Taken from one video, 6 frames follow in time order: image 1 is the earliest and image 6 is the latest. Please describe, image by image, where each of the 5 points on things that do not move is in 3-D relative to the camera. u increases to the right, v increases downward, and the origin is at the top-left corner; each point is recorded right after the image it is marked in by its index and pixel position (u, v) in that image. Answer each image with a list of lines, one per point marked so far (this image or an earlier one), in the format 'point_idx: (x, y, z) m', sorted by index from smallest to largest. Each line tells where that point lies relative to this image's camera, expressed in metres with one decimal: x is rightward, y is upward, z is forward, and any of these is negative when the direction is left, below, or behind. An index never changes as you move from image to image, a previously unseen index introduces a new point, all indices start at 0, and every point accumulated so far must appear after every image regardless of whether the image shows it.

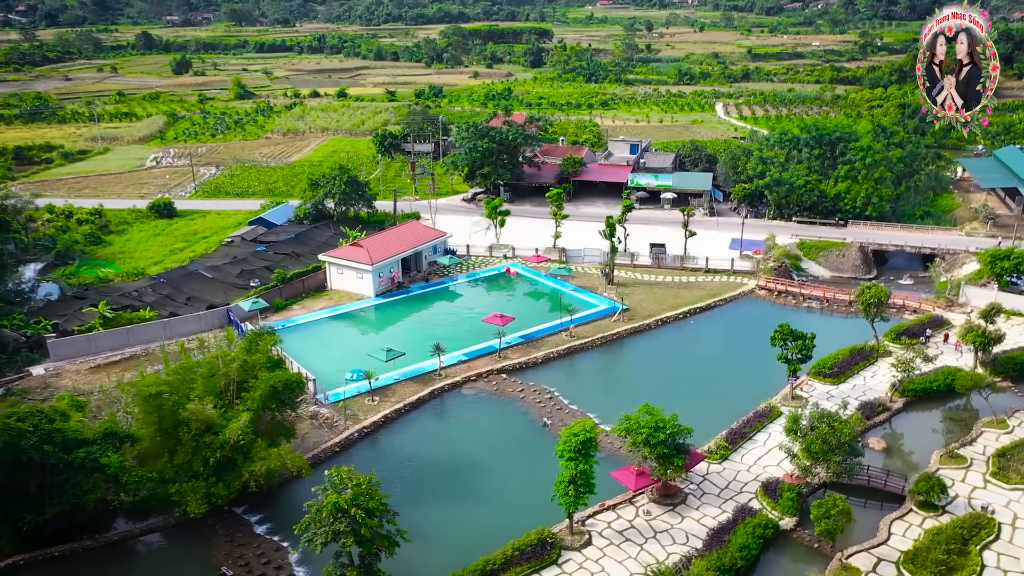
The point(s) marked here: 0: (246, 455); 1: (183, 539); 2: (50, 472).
0: (-6.4, -4.1, +16.9) m
1: (-7.9, -6.0, +16.8) m
2: (-10.2, -4.1, +15.4) m
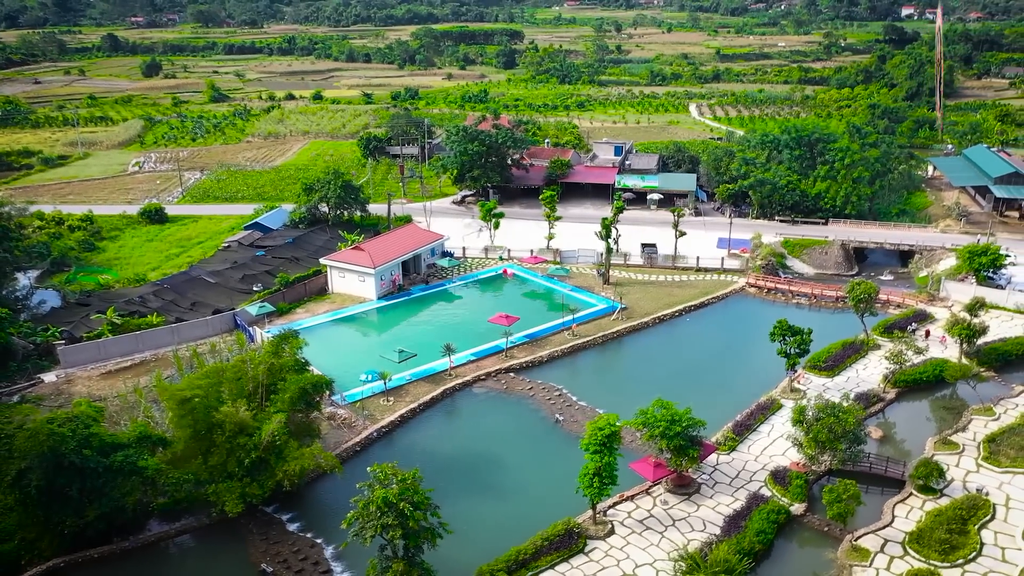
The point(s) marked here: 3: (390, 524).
0: (-5.8, -4.2, +17.3) m
1: (-7.2, -6.1, +17.2) m
2: (-9.5, -4.2, +15.7) m
3: (-2.3, -4.6, +13.6) m
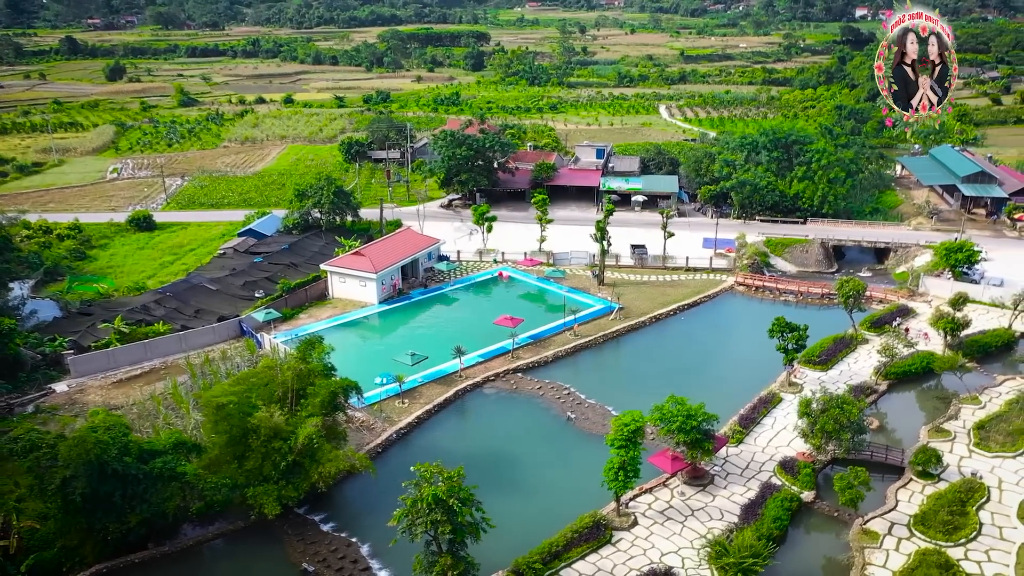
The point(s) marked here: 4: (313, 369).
0: (-5.0, -4.3, +17.7) m
1: (-6.5, -6.3, +17.5) m
2: (-8.7, -4.4, +15.9) m
3: (-1.5, -4.7, +14.1) m
4: (-5.5, -2.3, +19.2) m
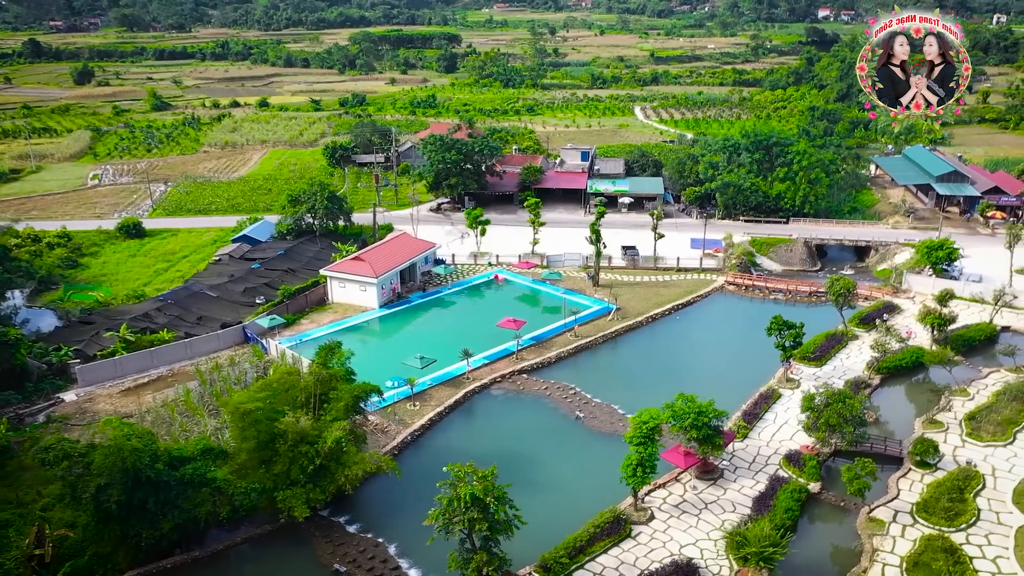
0: (-4.5, -4.5, +18.0) m
1: (-5.9, -6.5, +17.8) m
2: (-8.0, -4.6, +16.1) m
3: (-0.8, -4.8, +14.6) m
4: (-5.0, -2.4, +19.5) m
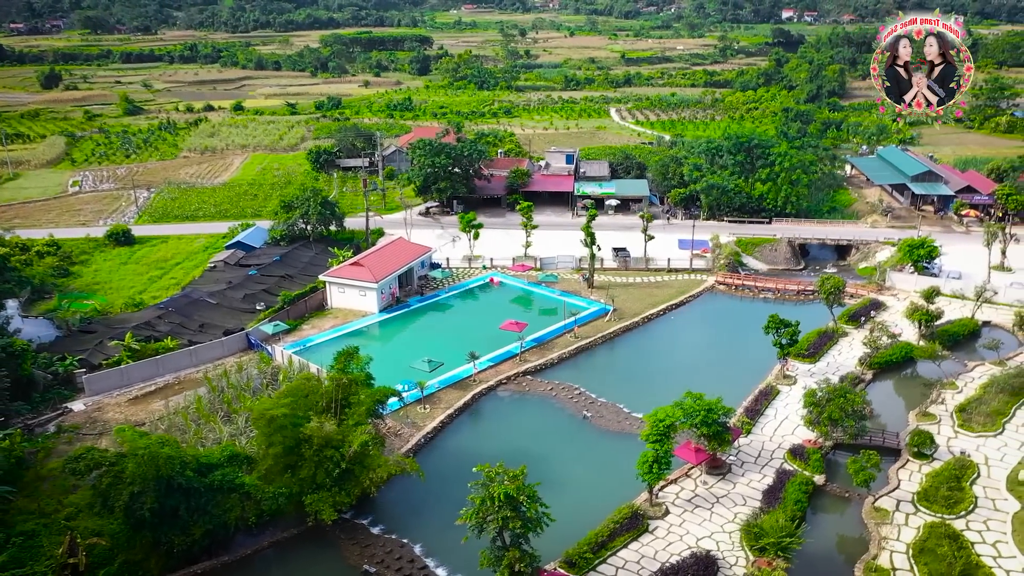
0: (-3.9, -4.6, +18.3) m
1: (-5.3, -6.7, +18.0) m
2: (-7.4, -4.8, +16.3) m
3: (-0.1, -4.9, +15.0) m
4: (-4.5, -2.6, +19.8) m
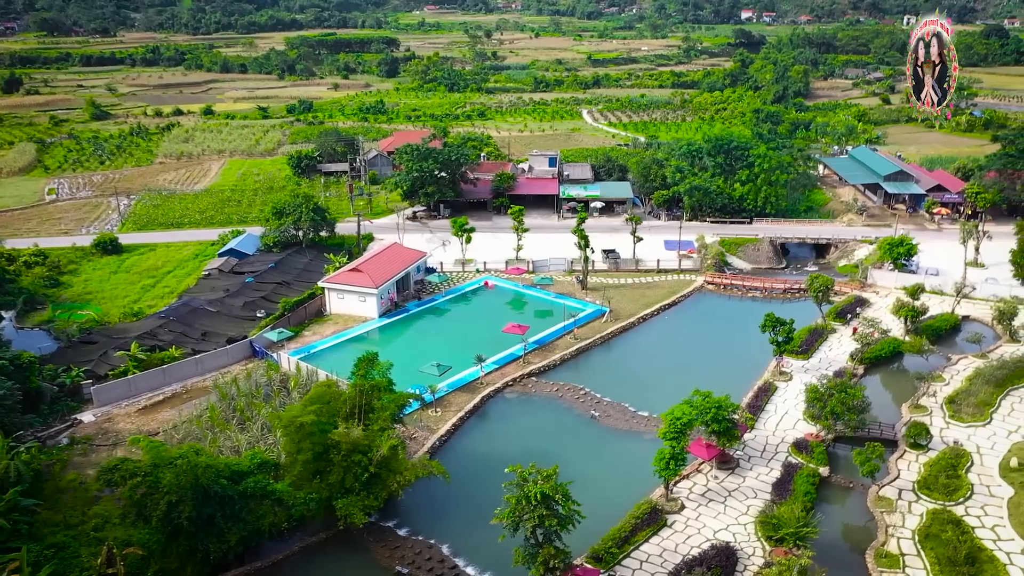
0: (-3.3, -4.8, +18.7) m
1: (-4.6, -6.9, +18.3) m
2: (-6.7, -5.0, +16.5) m
3: (+0.7, -5.0, +15.5) m
4: (-4.0, -2.8, +20.1) m
